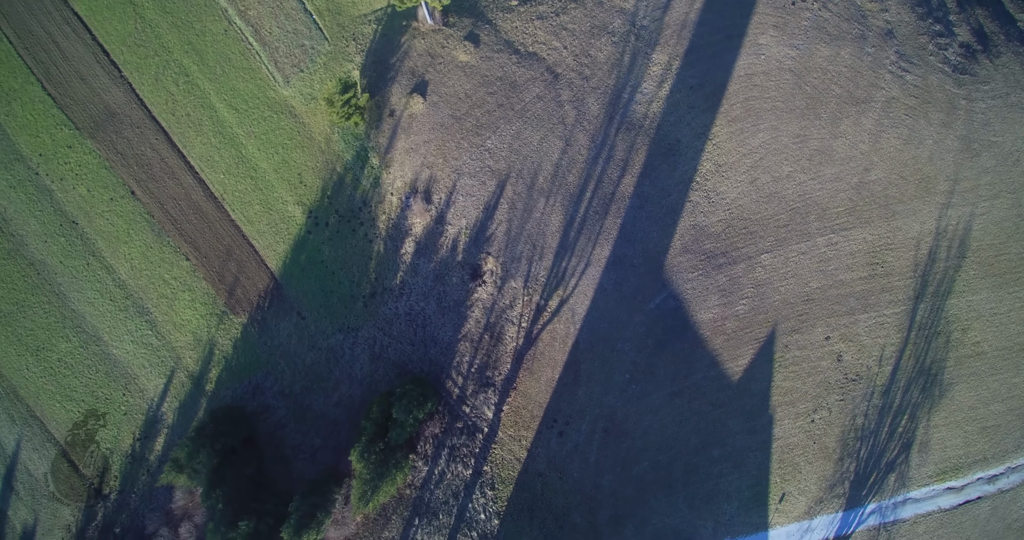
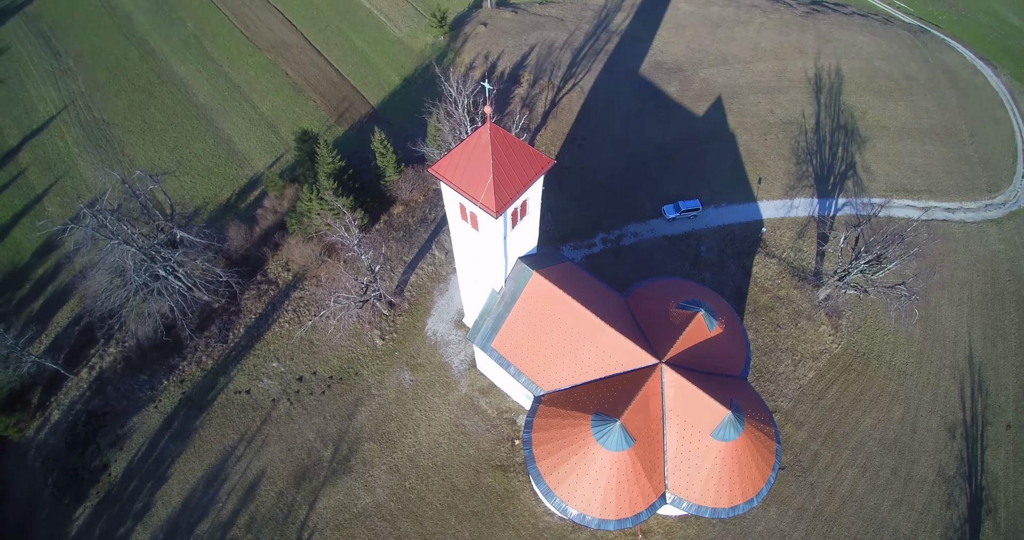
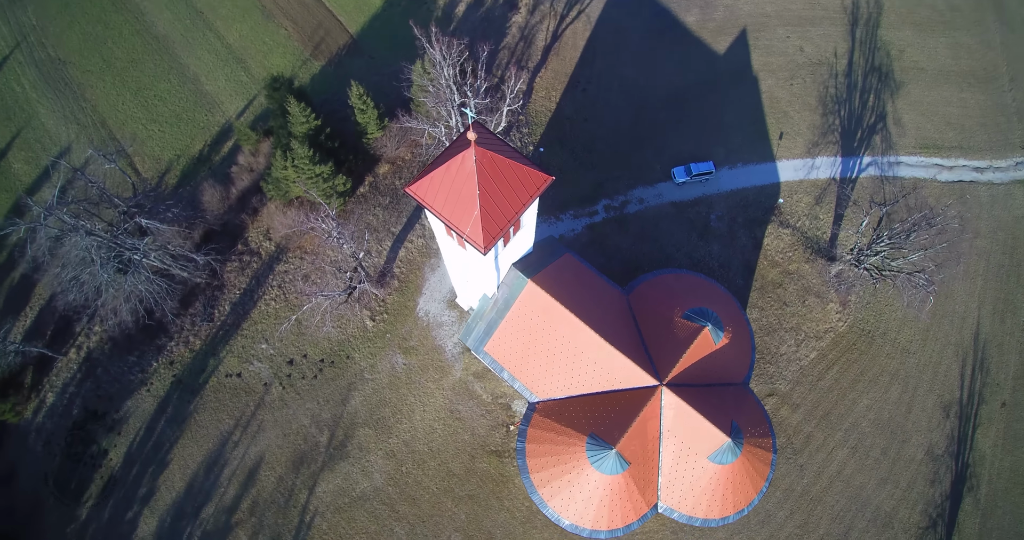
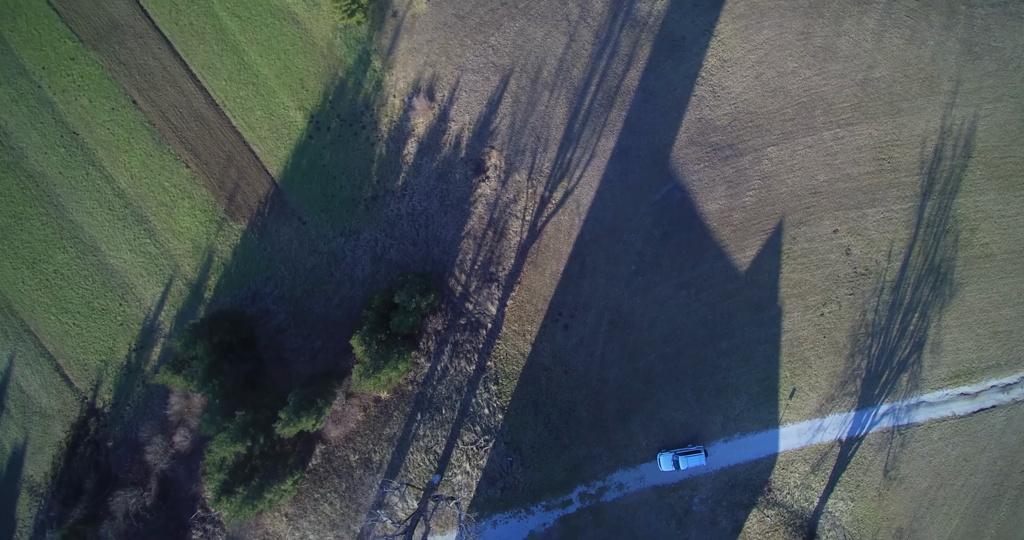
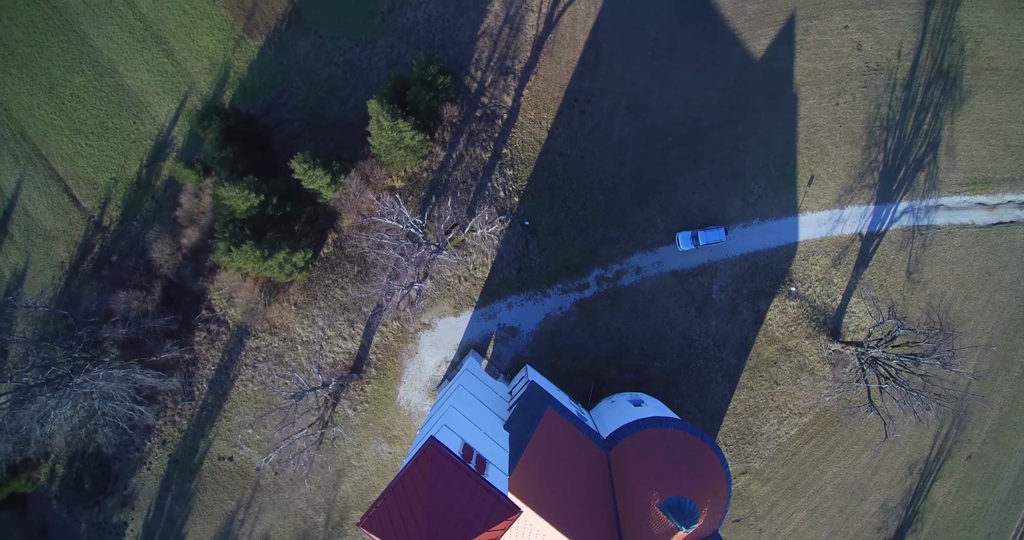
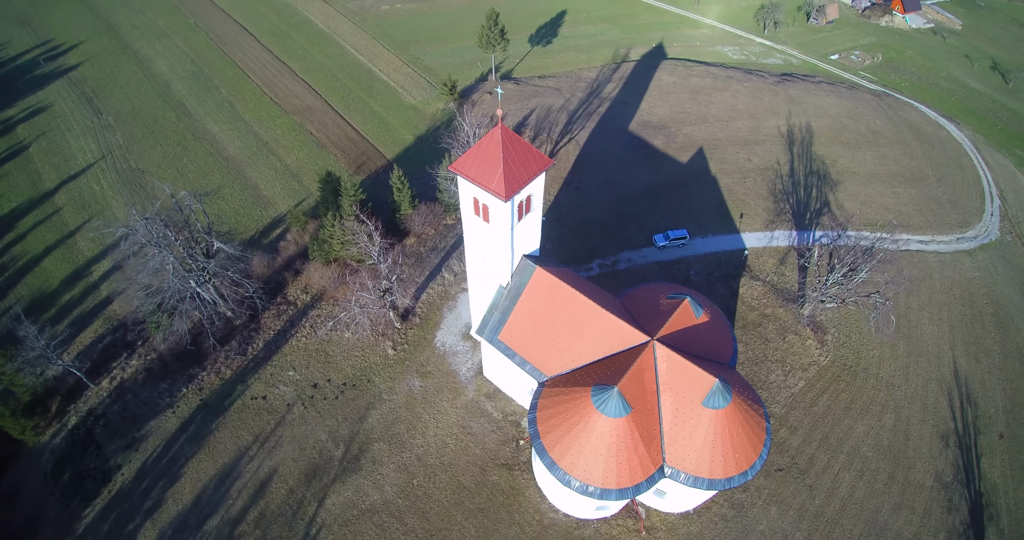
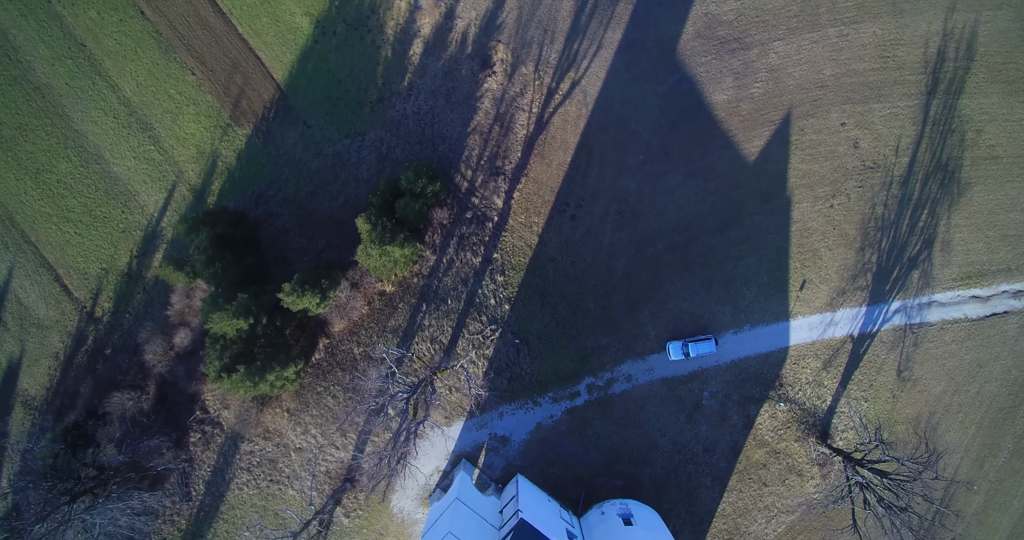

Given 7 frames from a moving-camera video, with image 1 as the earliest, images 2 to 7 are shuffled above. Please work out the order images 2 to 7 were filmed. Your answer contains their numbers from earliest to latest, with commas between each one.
4, 7, 5, 3, 2, 6
